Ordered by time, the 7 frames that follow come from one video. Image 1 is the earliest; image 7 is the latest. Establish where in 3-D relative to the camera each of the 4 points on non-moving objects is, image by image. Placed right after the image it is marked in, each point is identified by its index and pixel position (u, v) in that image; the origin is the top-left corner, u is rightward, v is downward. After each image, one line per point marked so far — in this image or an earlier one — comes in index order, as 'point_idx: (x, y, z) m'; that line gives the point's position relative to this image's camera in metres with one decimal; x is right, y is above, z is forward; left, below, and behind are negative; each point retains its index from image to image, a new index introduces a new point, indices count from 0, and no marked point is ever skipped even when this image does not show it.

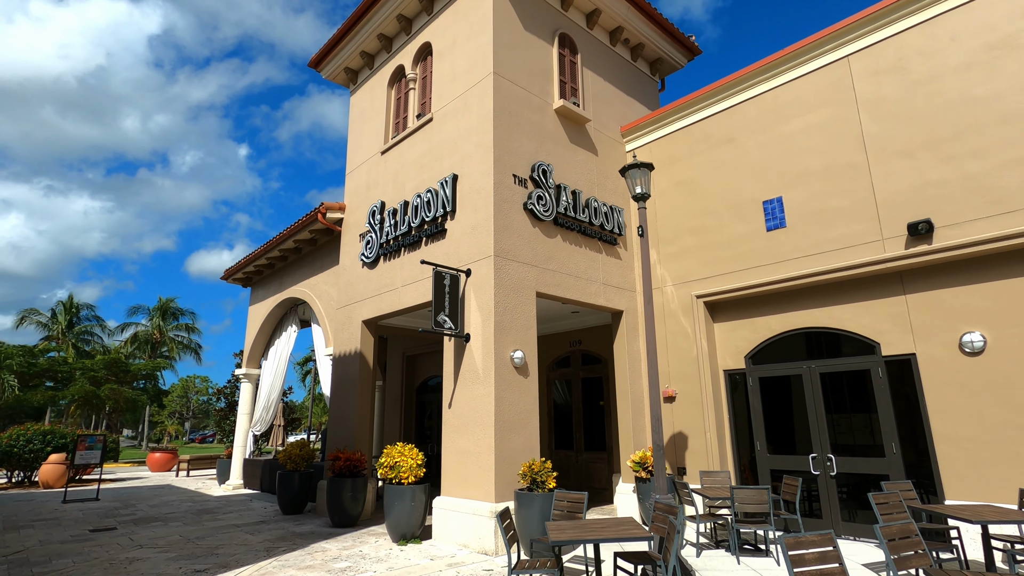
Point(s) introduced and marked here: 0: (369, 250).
0: (-2.8, +0.8, +10.7) m
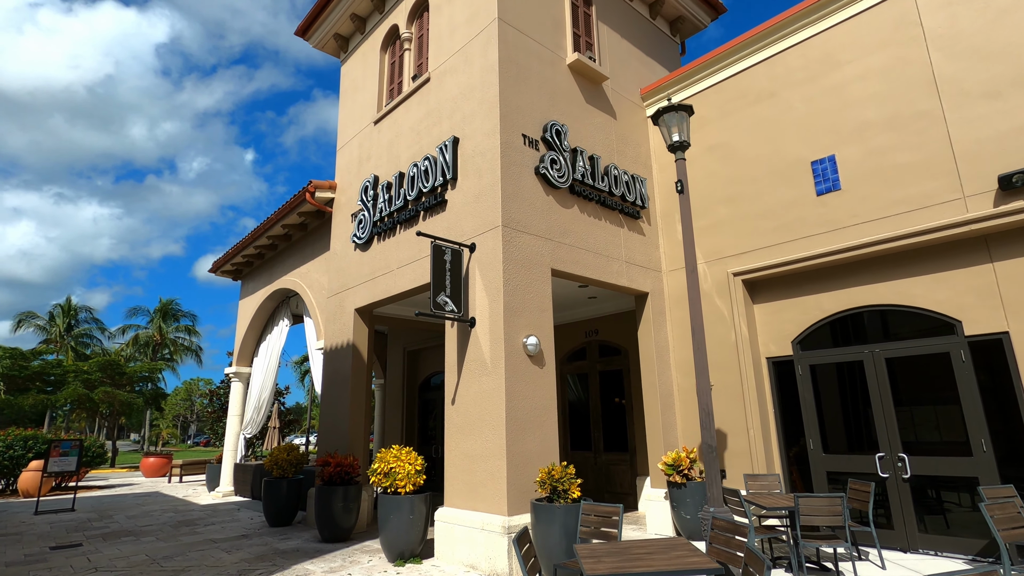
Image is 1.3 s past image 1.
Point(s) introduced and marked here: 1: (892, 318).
0: (-2.7, +1.0, +9.6) m
1: (+4.9, -0.4, +7.1) m
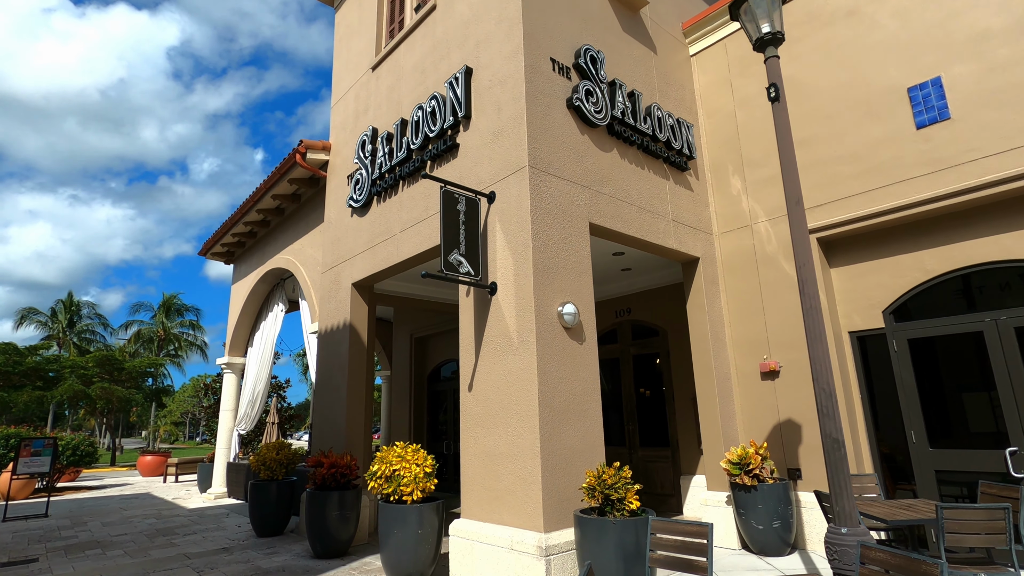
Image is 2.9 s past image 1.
0: (-2.3, +1.5, +8.2) m
1: (+5.2, +0.1, +5.6) m
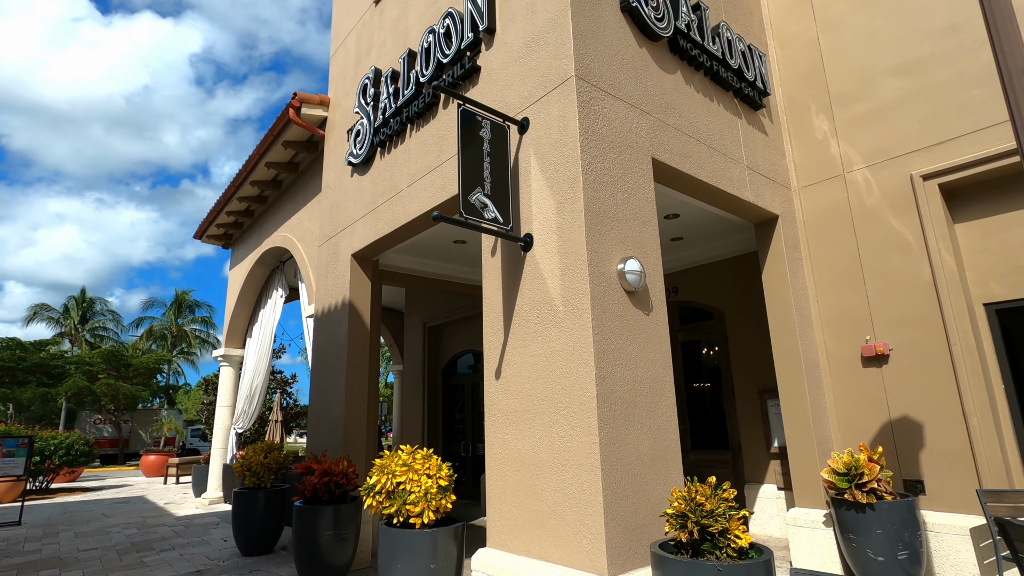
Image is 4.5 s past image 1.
0: (-1.9, +1.8, +6.9) m
1: (+5.5, +0.5, +4.1) m
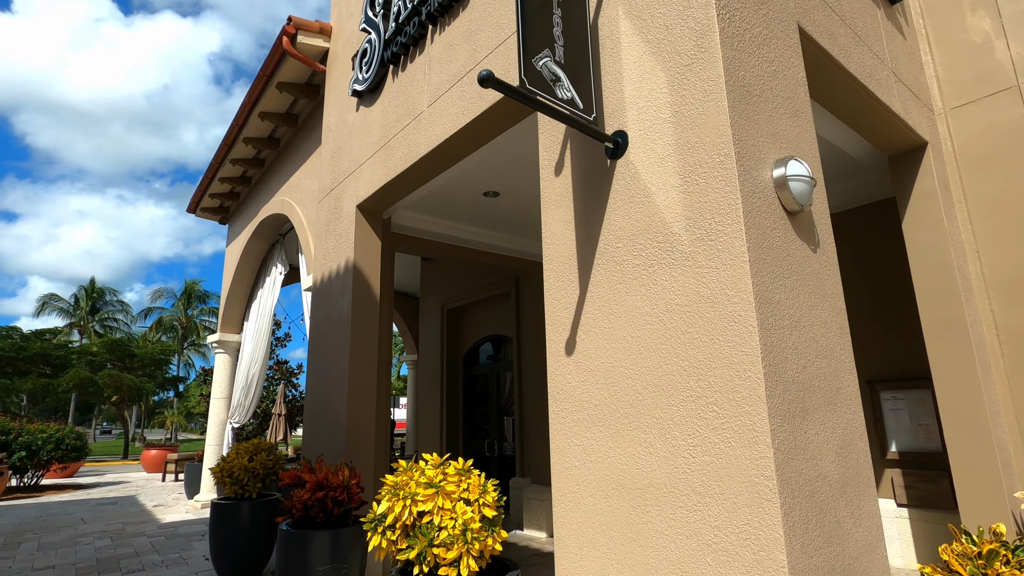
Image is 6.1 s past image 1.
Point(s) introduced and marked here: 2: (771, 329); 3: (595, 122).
0: (-1.5, +2.2, +5.4) m
1: (+5.9, +0.9, +2.5) m
2: (+1.0, -0.2, +2.1) m
3: (+0.4, +0.8, +2.7) m
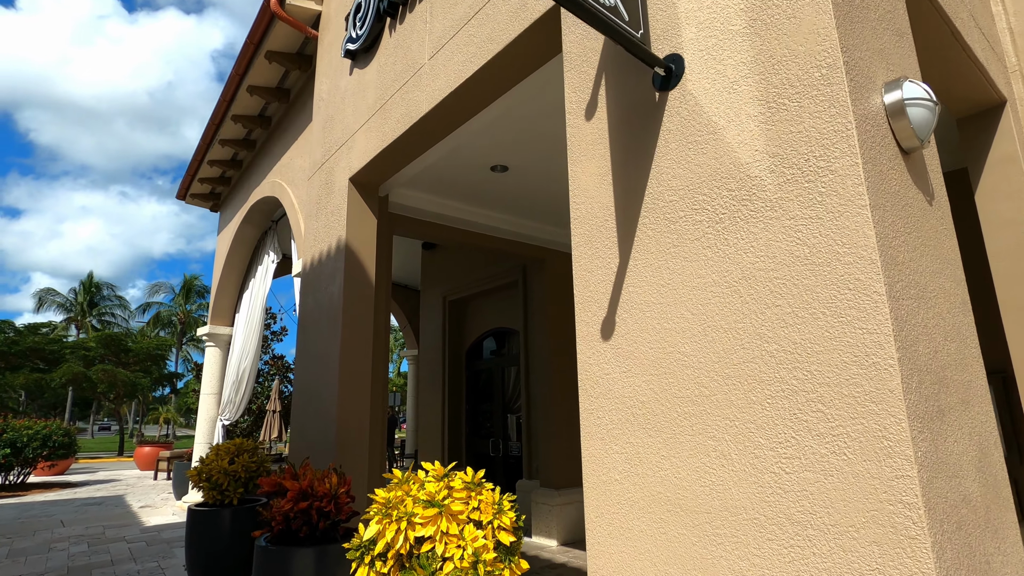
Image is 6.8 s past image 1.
0: (-1.4, +2.4, +4.8) m
1: (+6.0, +1.0, +1.9) m
2: (+1.1, 0.0, +1.6) m
3: (+0.5, +1.0, +2.1) m
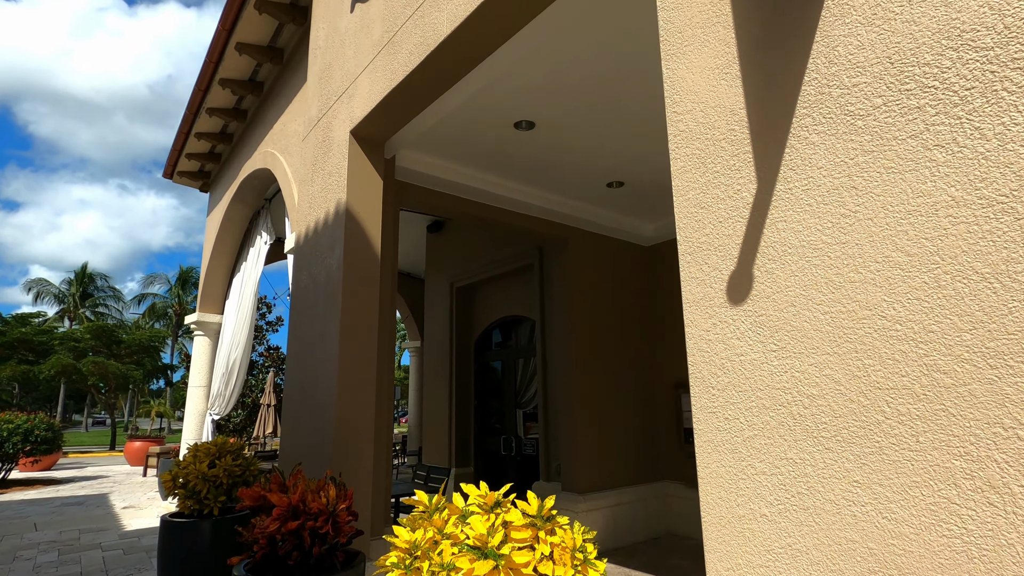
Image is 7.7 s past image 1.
0: (-1.1, +2.6, +4.1) m
1: (+6.2, +1.1, +1.2) m
2: (+1.4, +0.1, +0.8) m
3: (+0.8, +1.1, +1.4) m
